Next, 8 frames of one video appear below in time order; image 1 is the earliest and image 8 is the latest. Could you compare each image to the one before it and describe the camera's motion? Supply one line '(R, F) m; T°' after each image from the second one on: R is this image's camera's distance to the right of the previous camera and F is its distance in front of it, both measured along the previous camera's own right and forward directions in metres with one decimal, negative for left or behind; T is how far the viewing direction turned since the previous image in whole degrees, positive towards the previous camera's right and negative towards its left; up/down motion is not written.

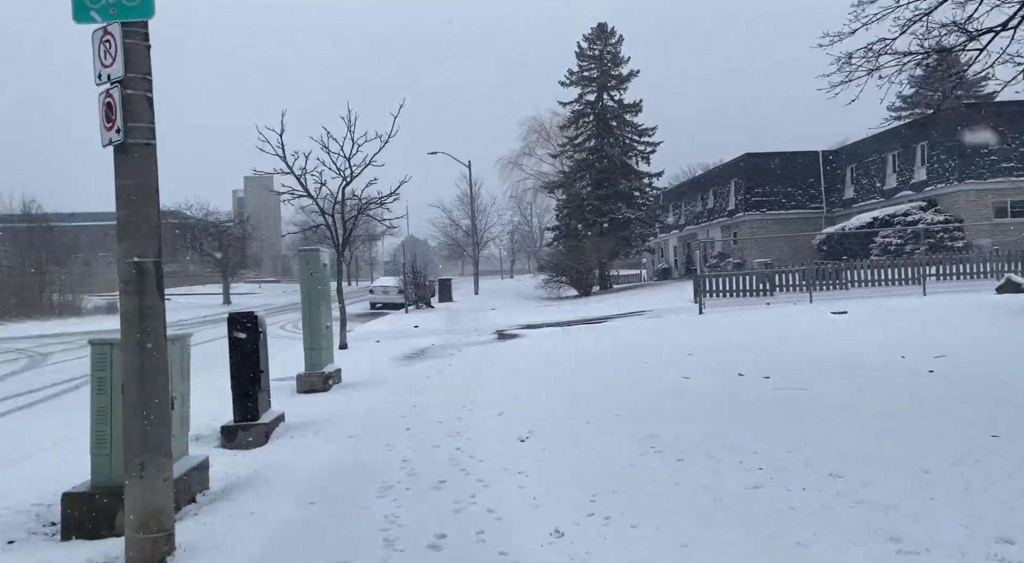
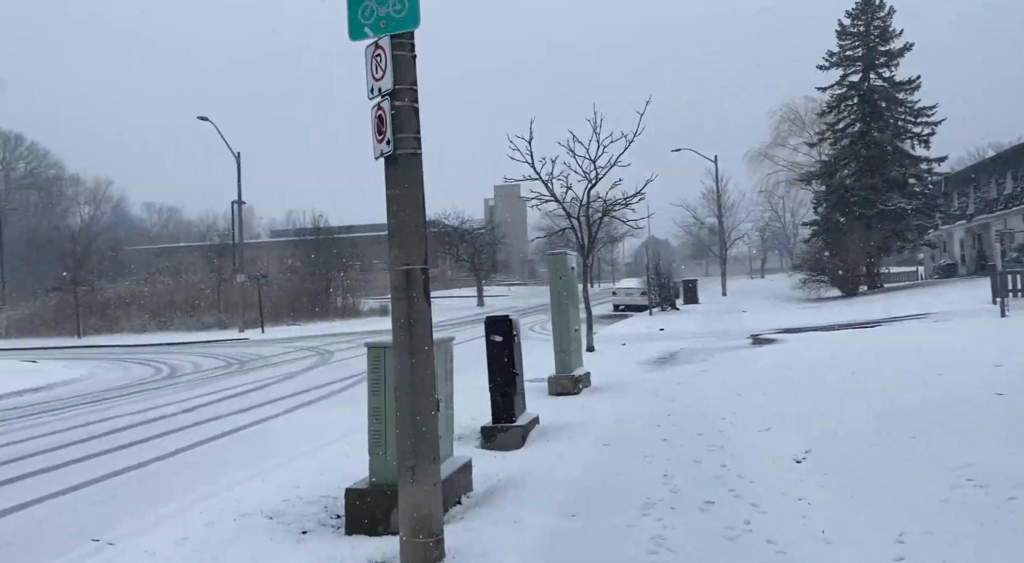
(-0.2, +0.2) m; -16°
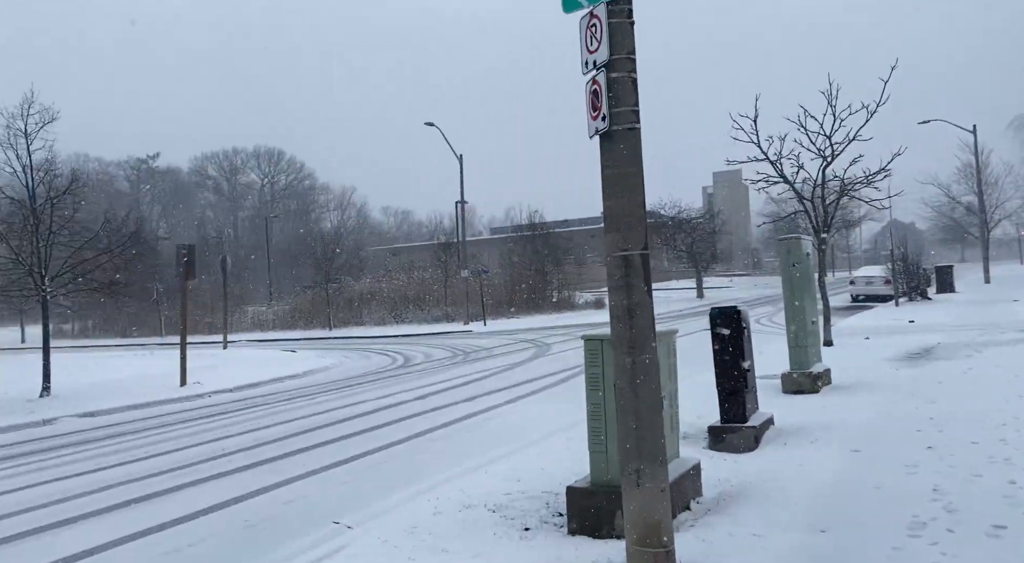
(-0.1, +0.3) m; -14°
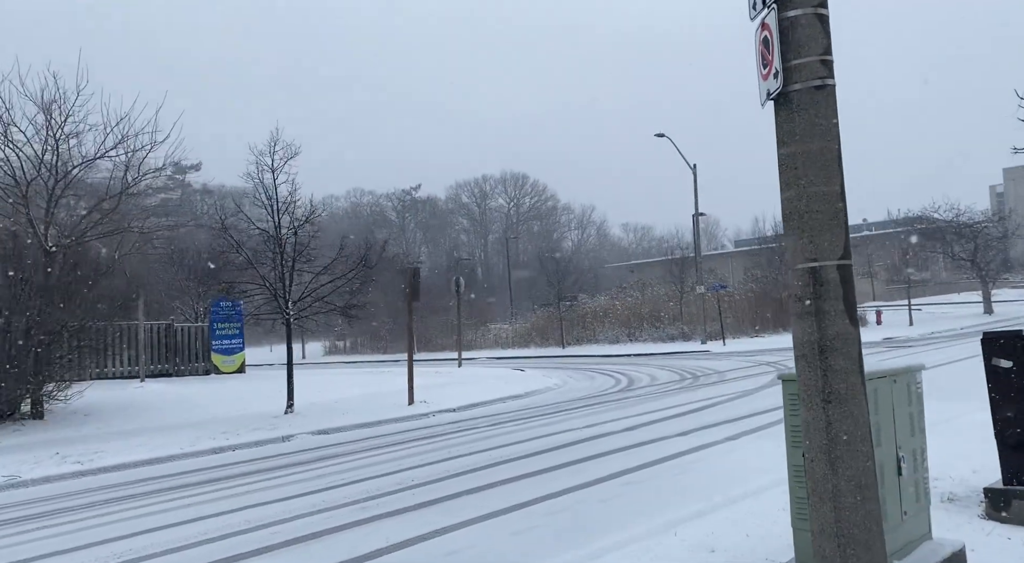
(+0.4, +1.1) m; -16°
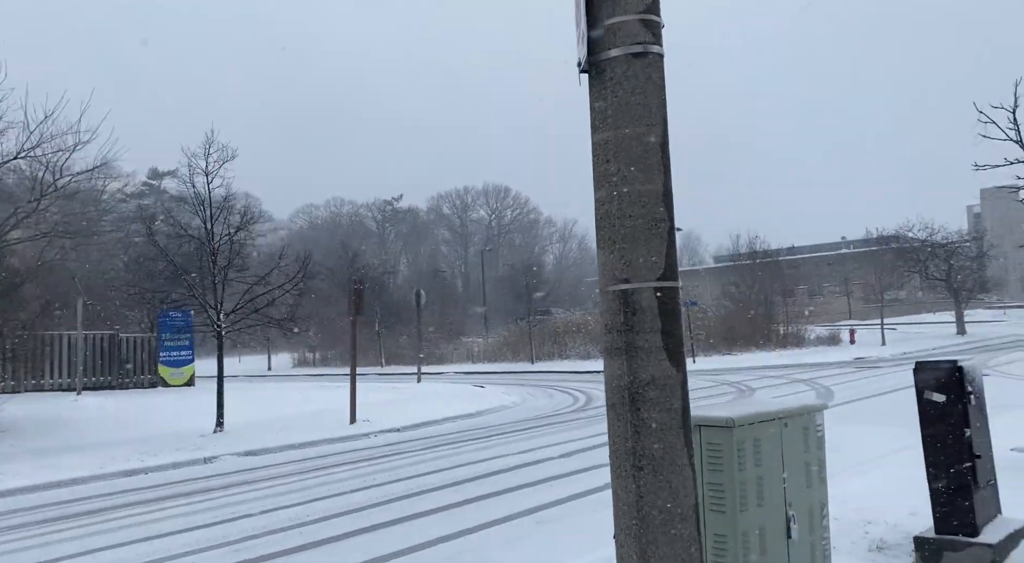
(+0.7, +0.7) m; +1°
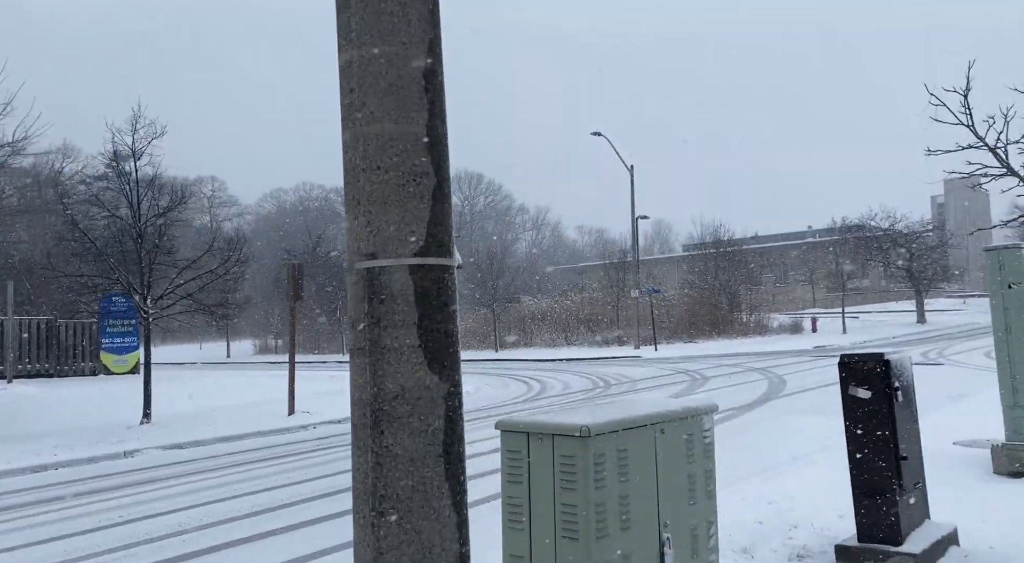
(+0.5, +0.5) m; +2°
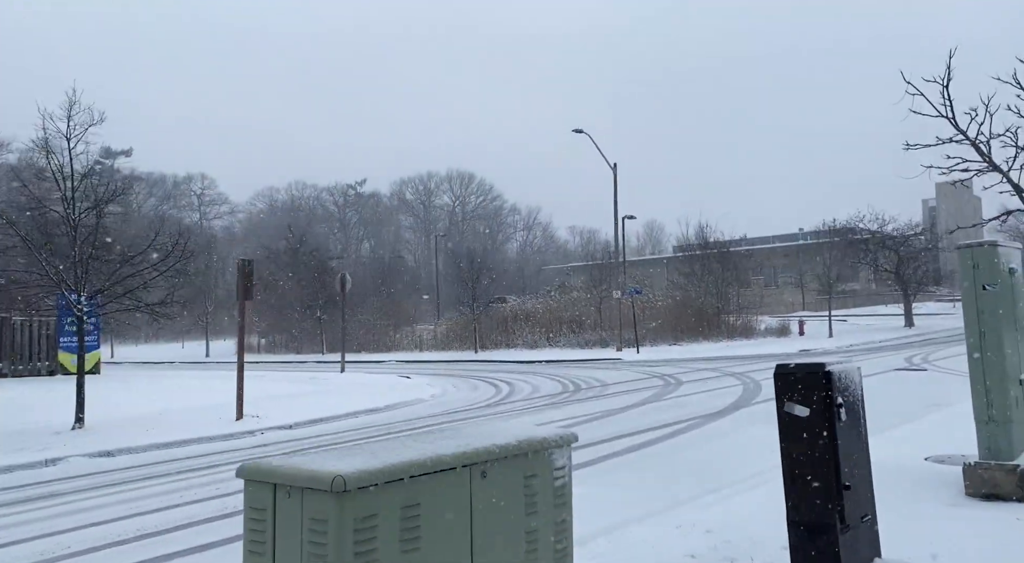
(+0.6, +0.8) m; 0°
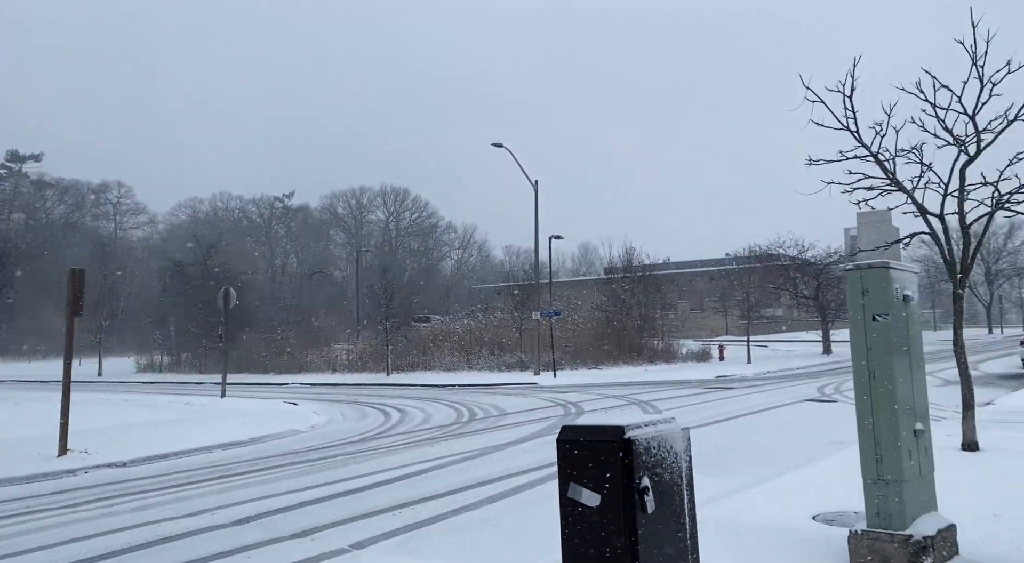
(+1.0, +1.4) m; +4°
